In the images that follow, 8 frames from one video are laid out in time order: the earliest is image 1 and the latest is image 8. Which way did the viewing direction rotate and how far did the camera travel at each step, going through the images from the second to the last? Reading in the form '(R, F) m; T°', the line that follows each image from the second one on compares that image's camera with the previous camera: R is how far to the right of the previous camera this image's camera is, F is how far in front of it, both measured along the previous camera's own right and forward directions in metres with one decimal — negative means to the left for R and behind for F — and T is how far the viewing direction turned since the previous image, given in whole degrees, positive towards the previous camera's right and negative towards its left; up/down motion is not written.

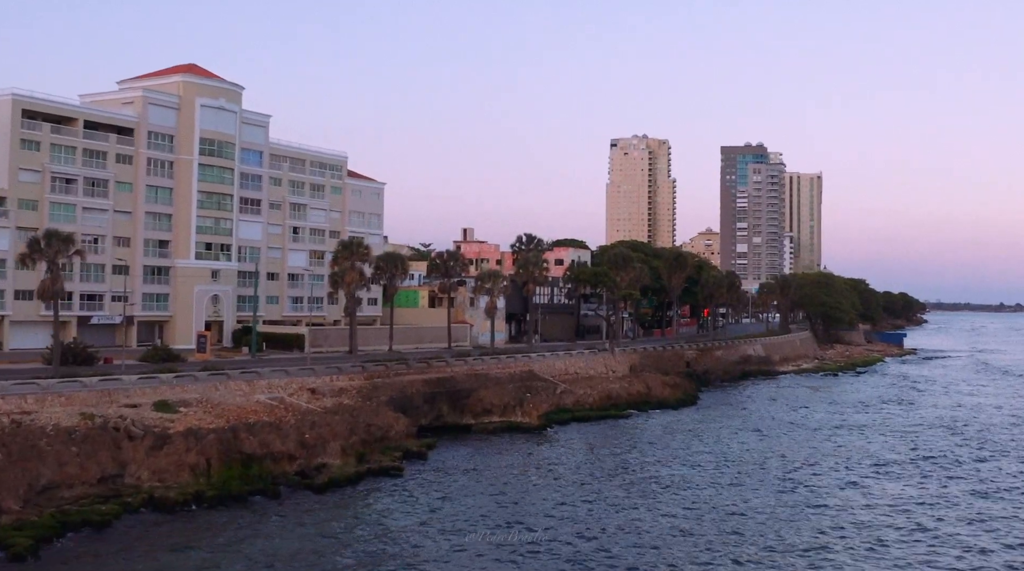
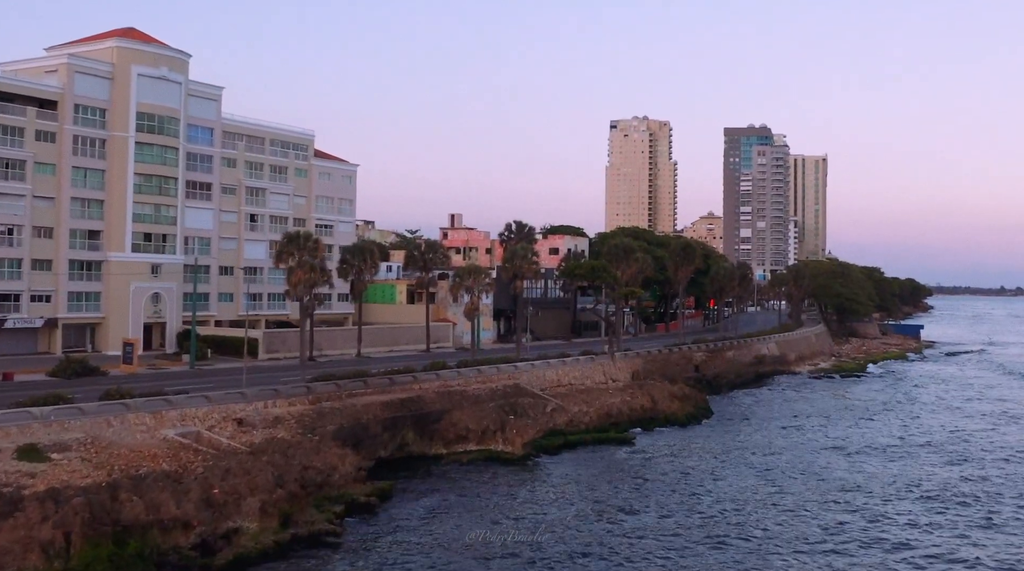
(+0.9, +9.5) m; 0°
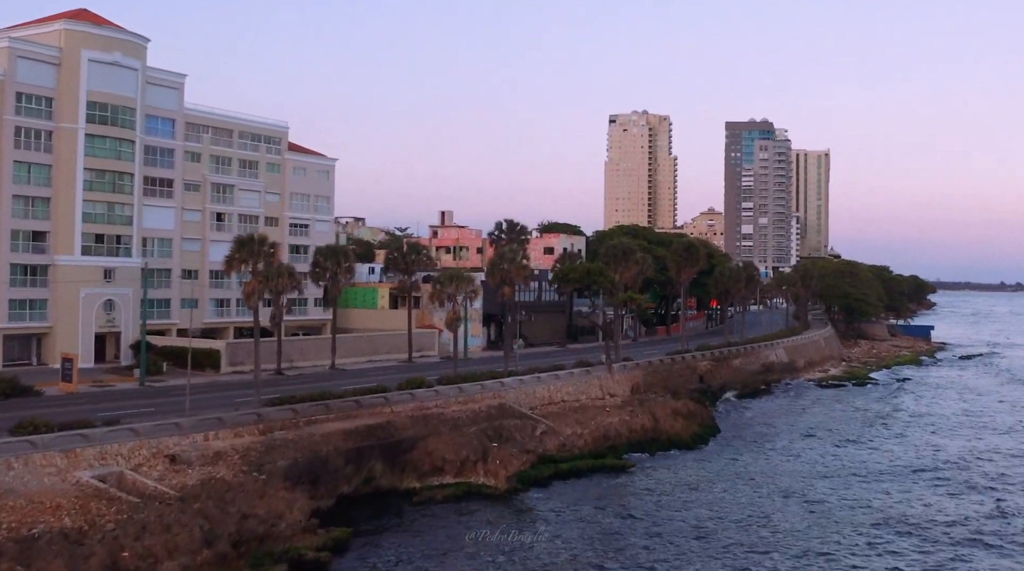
(+0.7, +5.7) m; 0°
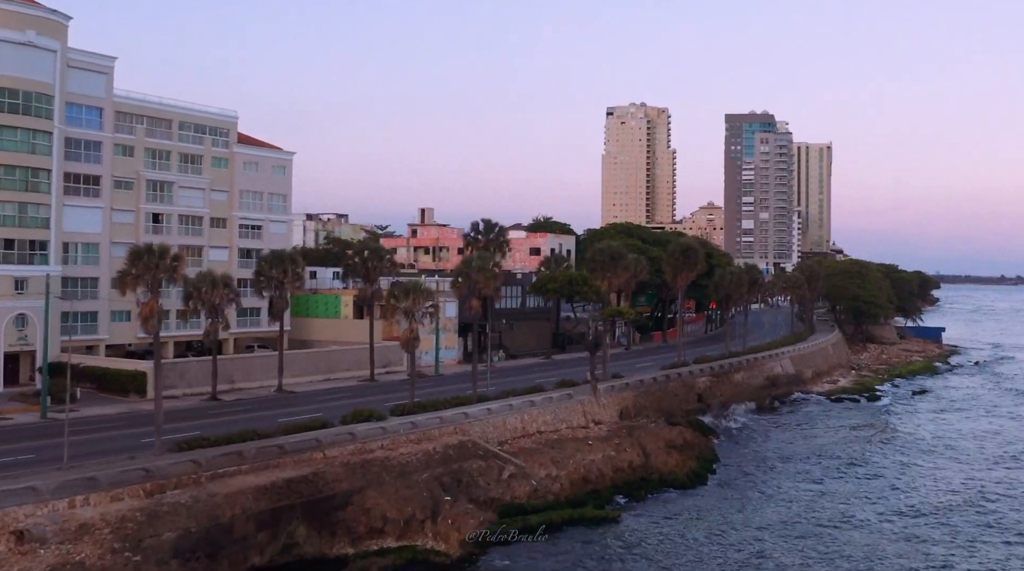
(+1.5, +7.4) m; 0°
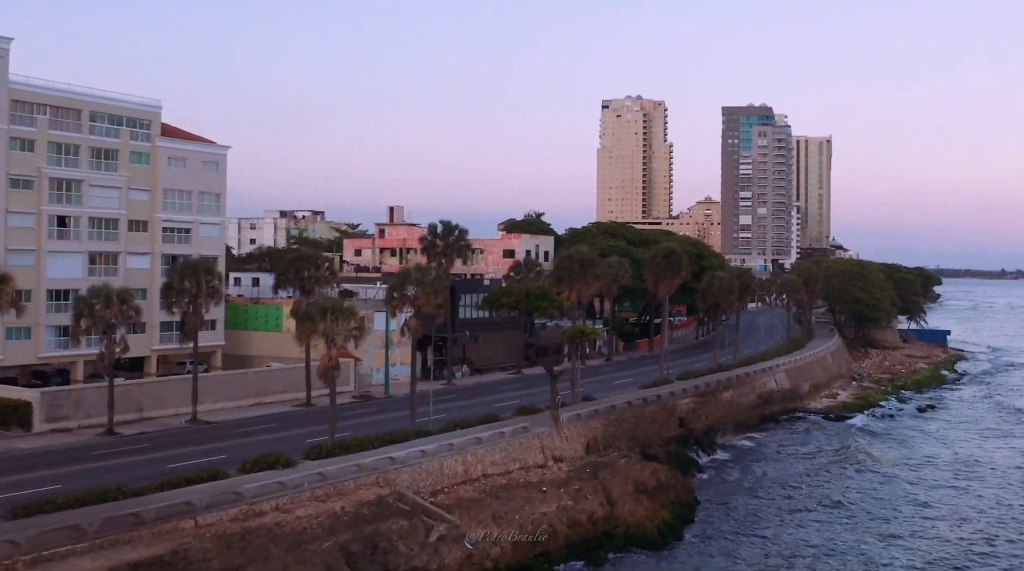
(+2.3, +7.1) m; 0°
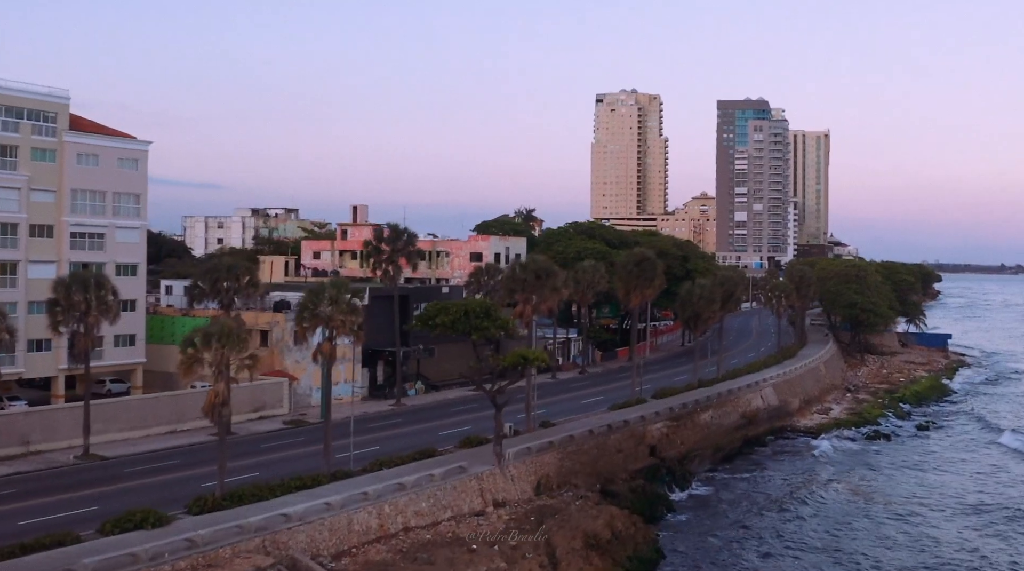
(+2.4, +6.0) m; 0°
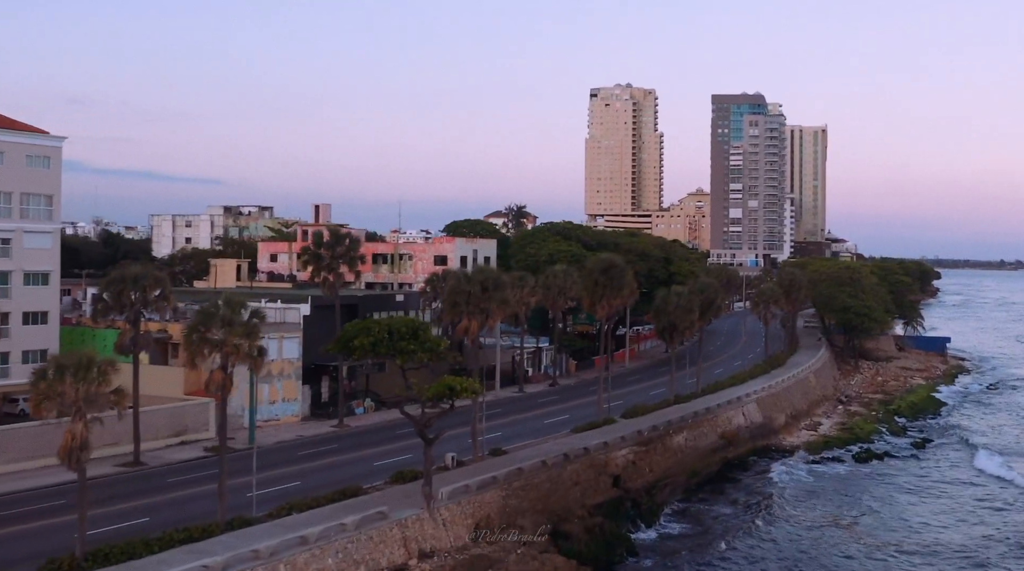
(+2.3, +5.1) m; 0°
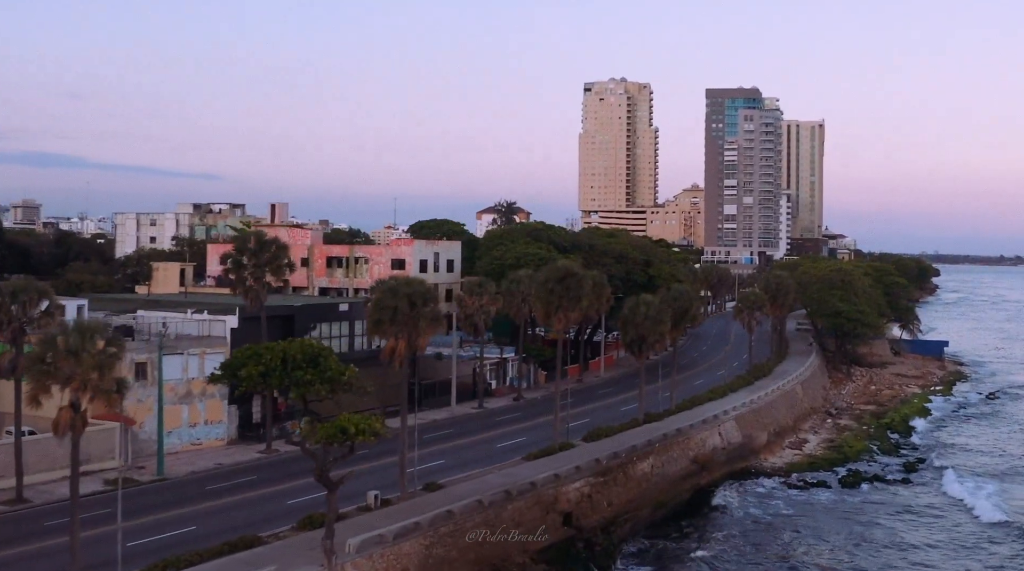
(+2.4, +5.0) m; 0°
